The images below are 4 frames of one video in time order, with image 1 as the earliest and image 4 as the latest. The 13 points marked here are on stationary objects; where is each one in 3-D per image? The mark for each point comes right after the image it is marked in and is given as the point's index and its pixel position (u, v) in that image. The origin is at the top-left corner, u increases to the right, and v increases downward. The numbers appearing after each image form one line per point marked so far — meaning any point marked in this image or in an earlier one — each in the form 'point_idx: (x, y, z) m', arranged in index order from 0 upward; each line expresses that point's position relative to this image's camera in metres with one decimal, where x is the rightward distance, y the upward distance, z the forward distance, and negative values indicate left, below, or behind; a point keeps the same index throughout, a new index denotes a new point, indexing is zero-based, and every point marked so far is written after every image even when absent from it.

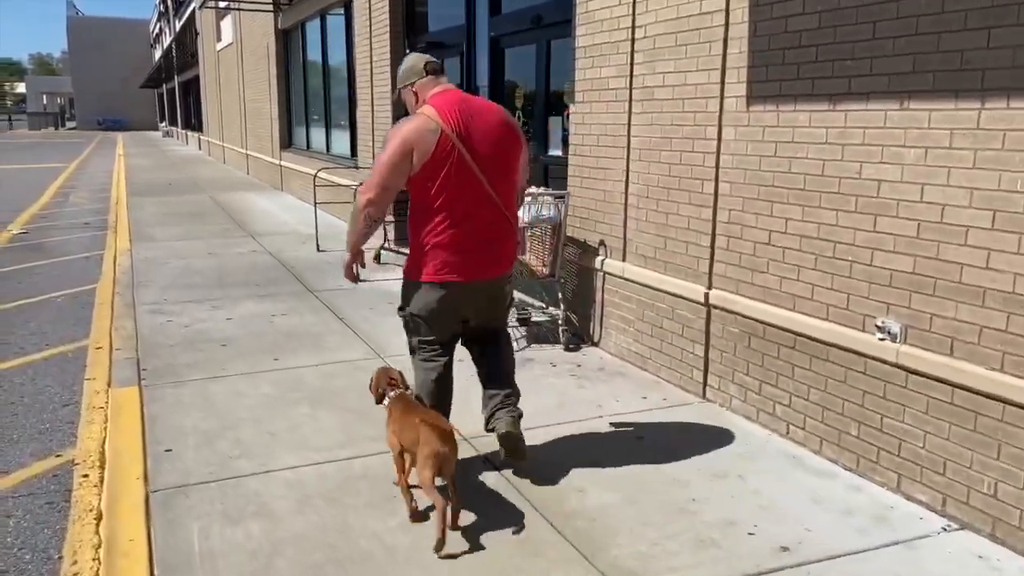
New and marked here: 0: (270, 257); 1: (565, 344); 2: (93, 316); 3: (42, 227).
0: (-3.3, +0.4, +9.9) m
1: (+0.4, -0.5, +5.9) m
2: (-4.2, -0.3, +7.1) m
3: (-8.7, +1.1, +13.2) m
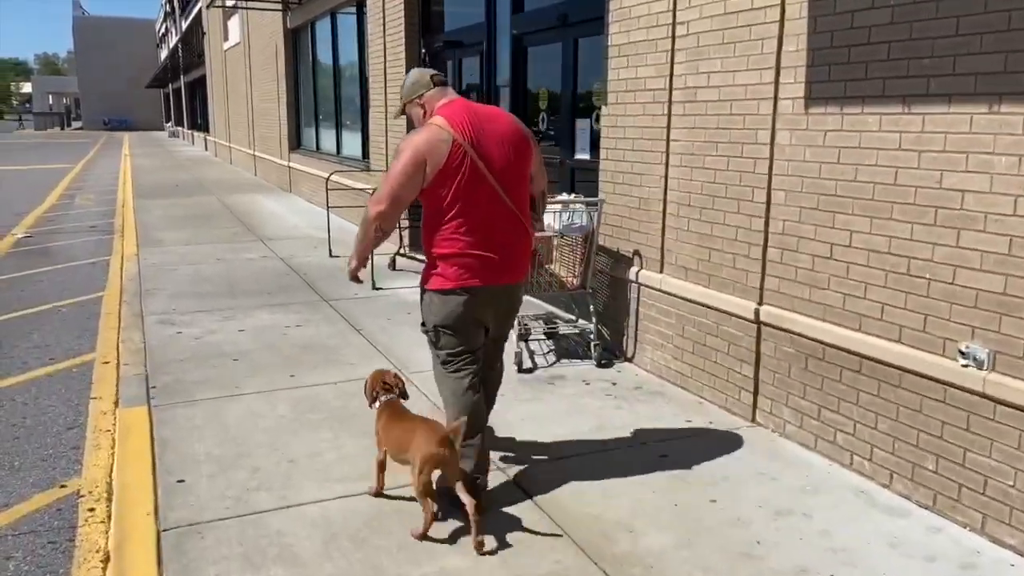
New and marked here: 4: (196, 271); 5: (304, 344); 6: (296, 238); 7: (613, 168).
0: (-3.1, +0.3, +9.6) m
1: (+0.7, -0.6, +5.6) m
2: (-3.9, -0.4, +6.8) m
3: (-8.4, +1.0, +13.0) m
4: (-4.0, +0.2, +9.2) m
5: (-1.8, -0.5, +6.2) m
6: (-3.4, +0.8, +11.4) m
7: (+0.8, +0.9, +5.7) m
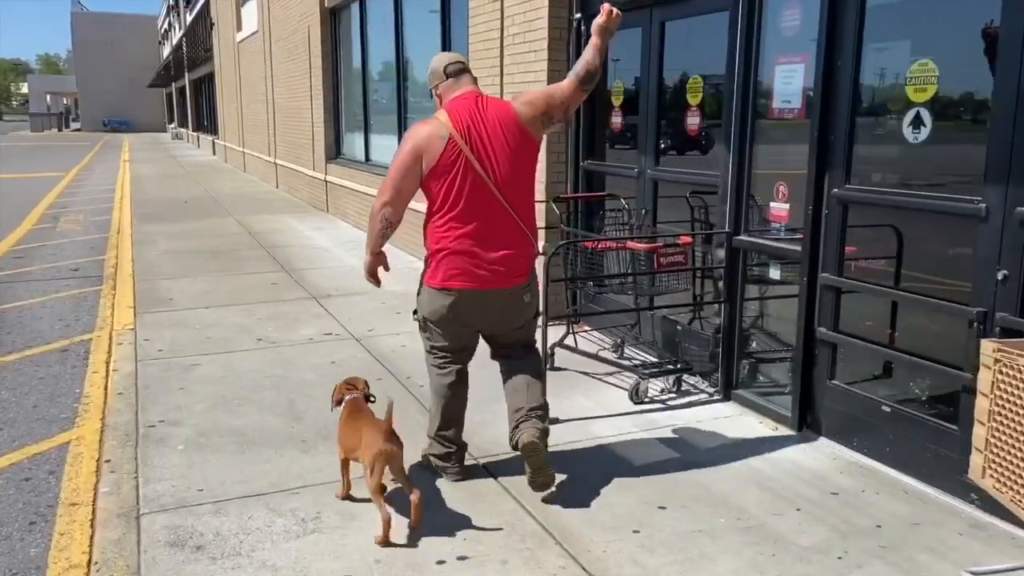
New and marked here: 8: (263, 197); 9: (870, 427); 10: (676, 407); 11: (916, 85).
0: (-1.3, -0.5, +6.1) m
1: (+2.5, -1.4, +2.0) m
2: (-2.1, -1.3, +3.3) m
3: (-6.6, +0.2, +9.4) m
4: (-2.2, -0.7, +5.6) m
5: (0.0, -1.4, +2.7) m
6: (-1.6, -0.1, +7.8) m
7: (+2.6, +0.1, +2.1) m
8: (-6.0, +2.2, +17.1) m
9: (+2.1, -0.8, +4.1) m
10: (+1.1, -0.8, +4.9) m
11: (+2.1, +1.1, +3.7) m
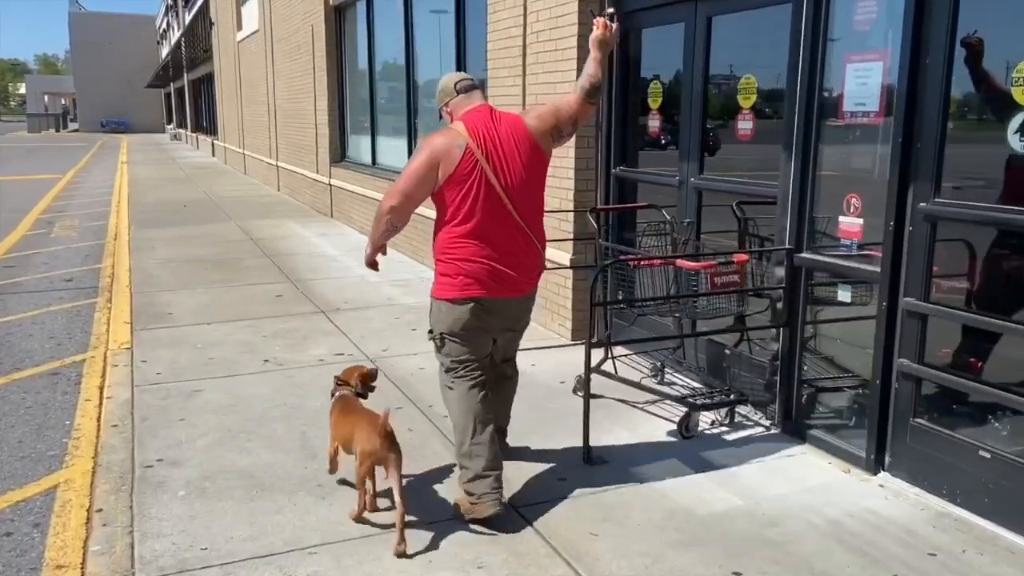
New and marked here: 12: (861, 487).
0: (-1.0, -0.7, +5.6) m
1: (+2.7, -1.6, +1.6) m
2: (-1.9, -1.4, +2.8) m
3: (-6.4, 0.0, +8.9) m
4: (-2.0, -0.8, +5.1) m
5: (+0.2, -1.5, +2.2) m
6: (-1.4, -0.2, +7.3) m
7: (+2.8, 0.0, +1.6) m
8: (-5.7, +2.1, +16.6) m
9: (+2.3, -0.9, +3.6) m
10: (+1.4, -1.0, +4.5) m
11: (+2.3, +0.9, +3.3) m
12: (+1.9, -1.1, +3.9) m
